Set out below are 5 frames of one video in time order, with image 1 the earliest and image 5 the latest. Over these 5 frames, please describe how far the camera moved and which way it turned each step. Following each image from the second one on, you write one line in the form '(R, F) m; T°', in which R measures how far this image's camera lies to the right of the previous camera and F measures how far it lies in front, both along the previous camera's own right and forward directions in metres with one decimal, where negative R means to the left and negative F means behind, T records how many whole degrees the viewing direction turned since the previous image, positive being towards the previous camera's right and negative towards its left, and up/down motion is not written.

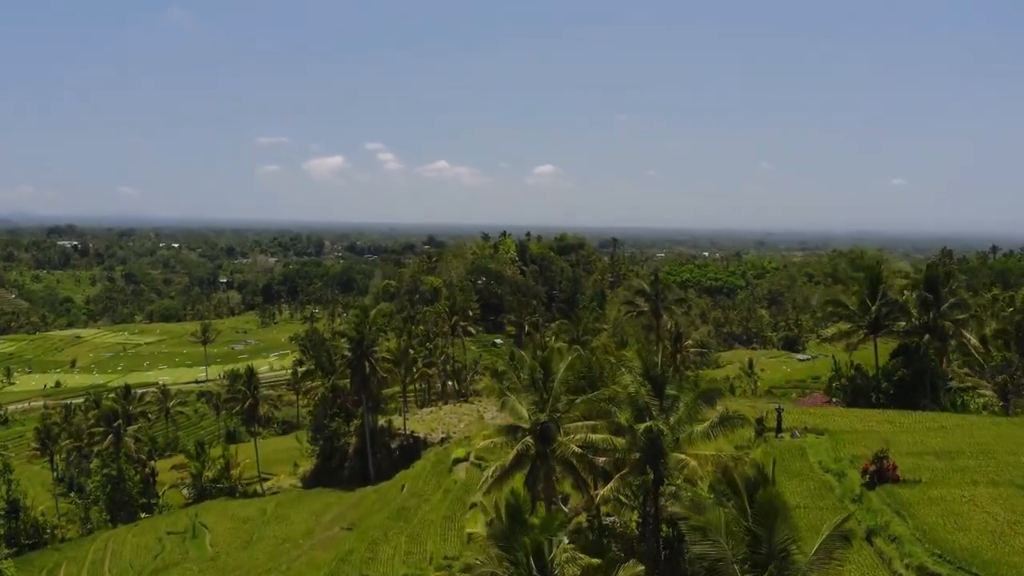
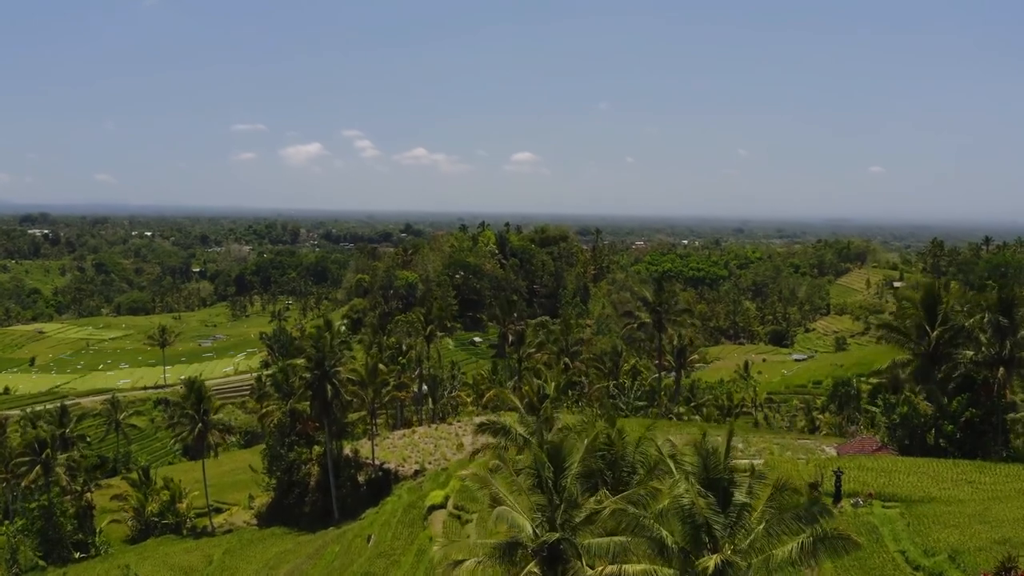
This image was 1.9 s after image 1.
(-0.3, +5.8) m; +2°
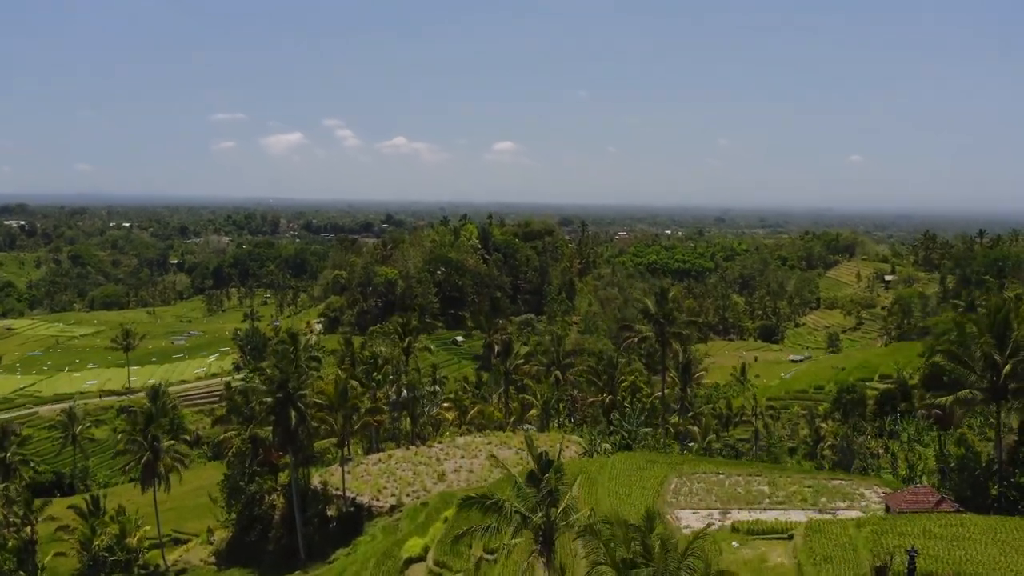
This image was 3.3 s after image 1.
(-0.2, +4.4) m; +1°
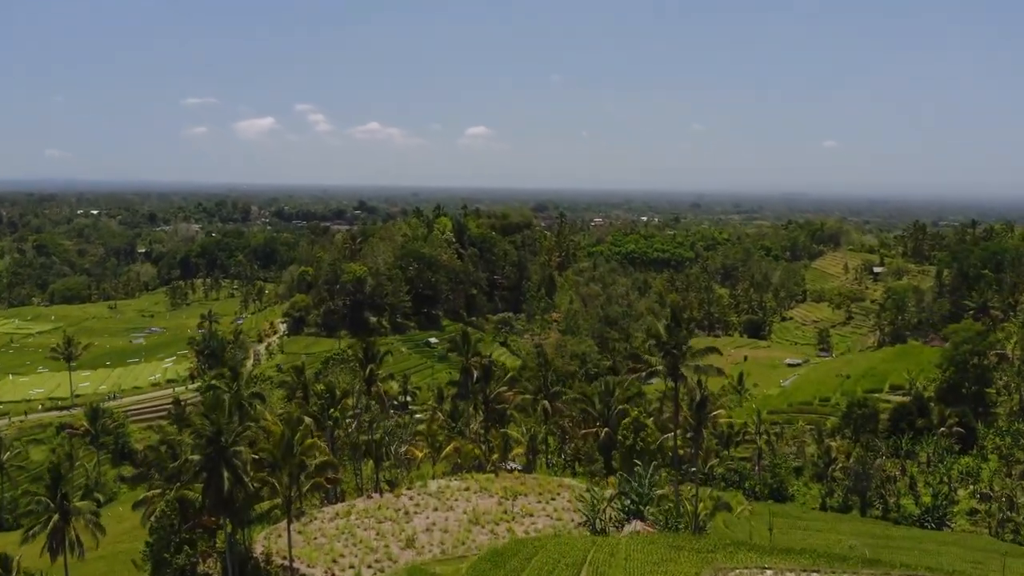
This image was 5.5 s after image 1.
(-0.3, +6.4) m; +2°
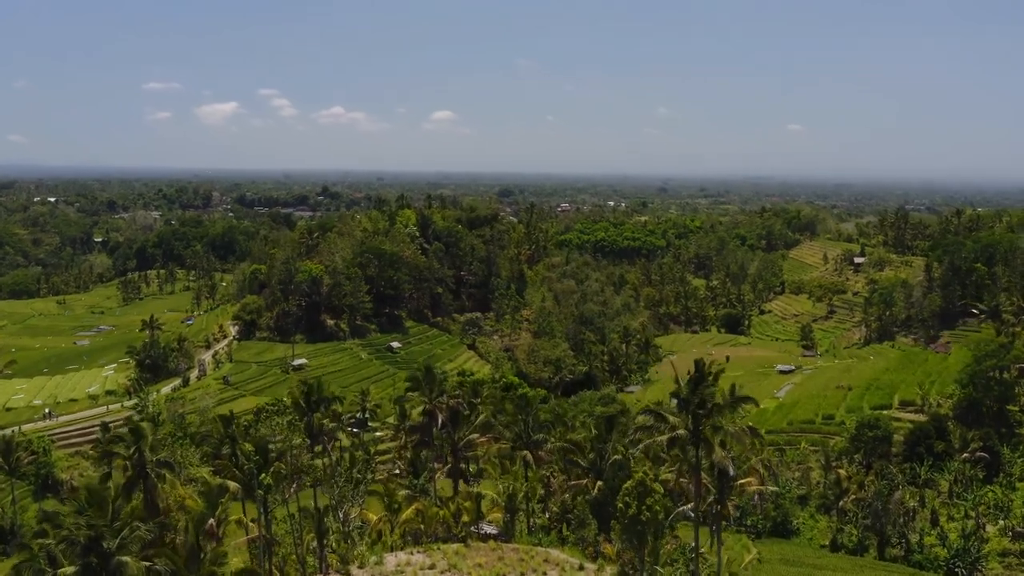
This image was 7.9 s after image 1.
(-0.2, +6.9) m; +3°
